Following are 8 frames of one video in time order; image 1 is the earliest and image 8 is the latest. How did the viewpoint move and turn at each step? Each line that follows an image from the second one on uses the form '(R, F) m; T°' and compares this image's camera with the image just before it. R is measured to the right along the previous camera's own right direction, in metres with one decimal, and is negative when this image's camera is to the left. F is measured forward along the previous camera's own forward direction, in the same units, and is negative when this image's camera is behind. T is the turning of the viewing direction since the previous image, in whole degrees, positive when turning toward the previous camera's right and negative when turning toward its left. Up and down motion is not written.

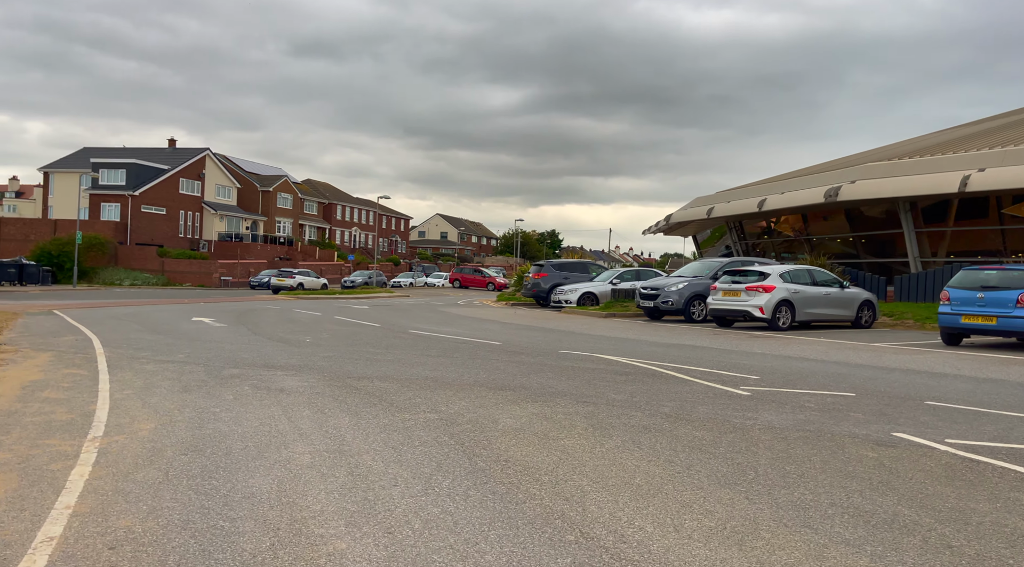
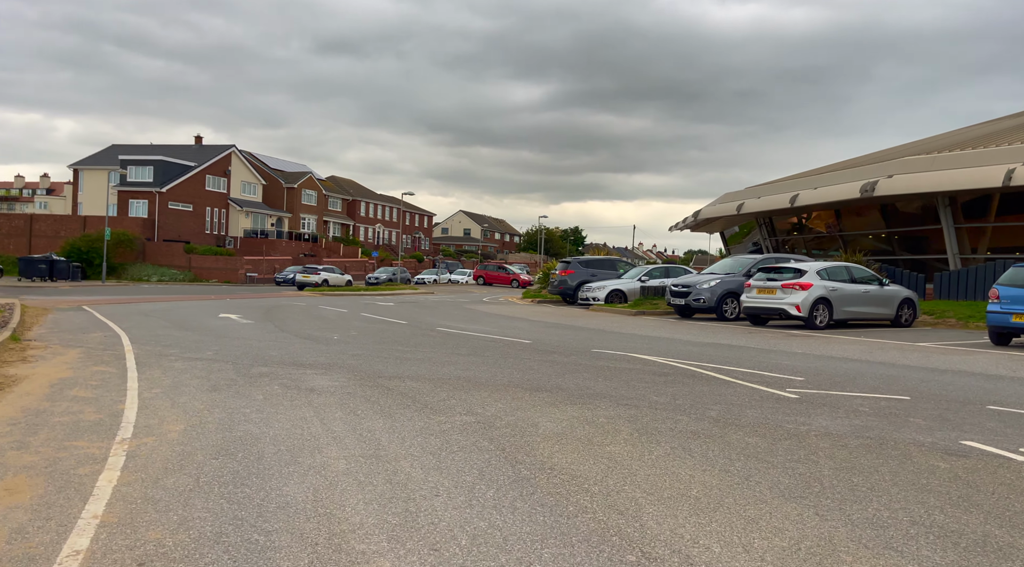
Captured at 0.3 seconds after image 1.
(-0.2, +0.3) m; -2°
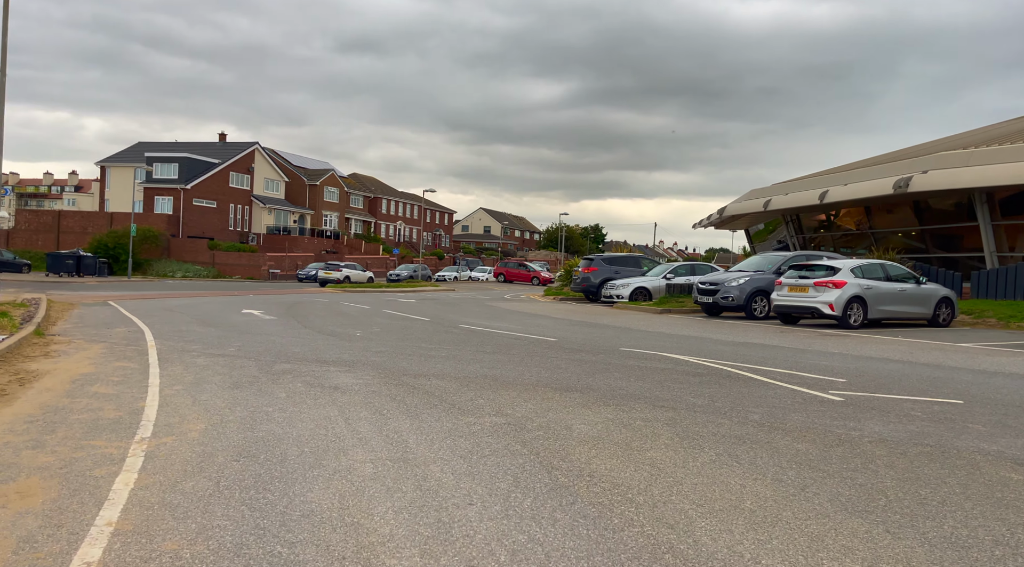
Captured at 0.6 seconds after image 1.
(-0.1, +0.3) m; -2°
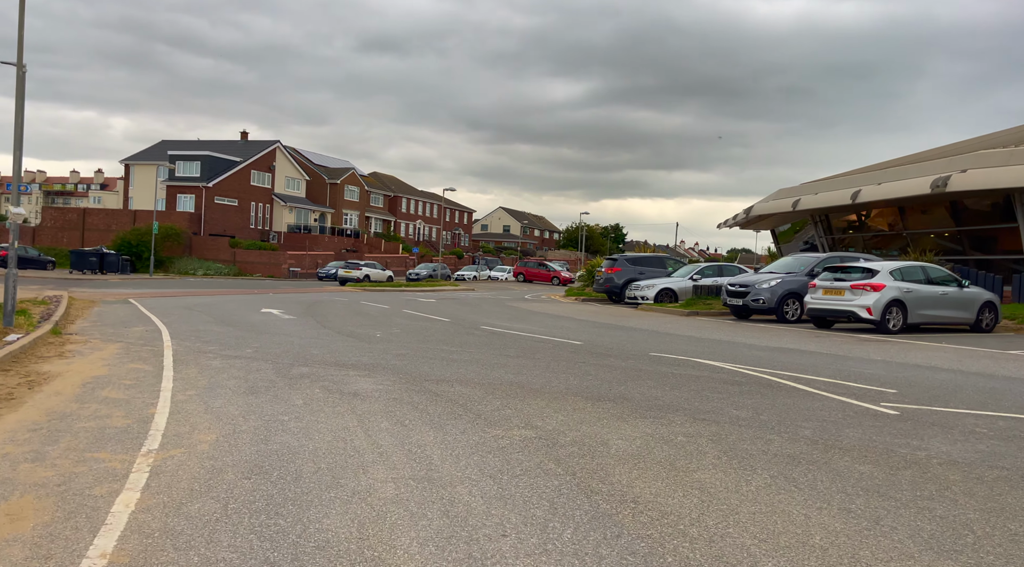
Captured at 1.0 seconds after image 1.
(-0.1, +0.4) m; -1°
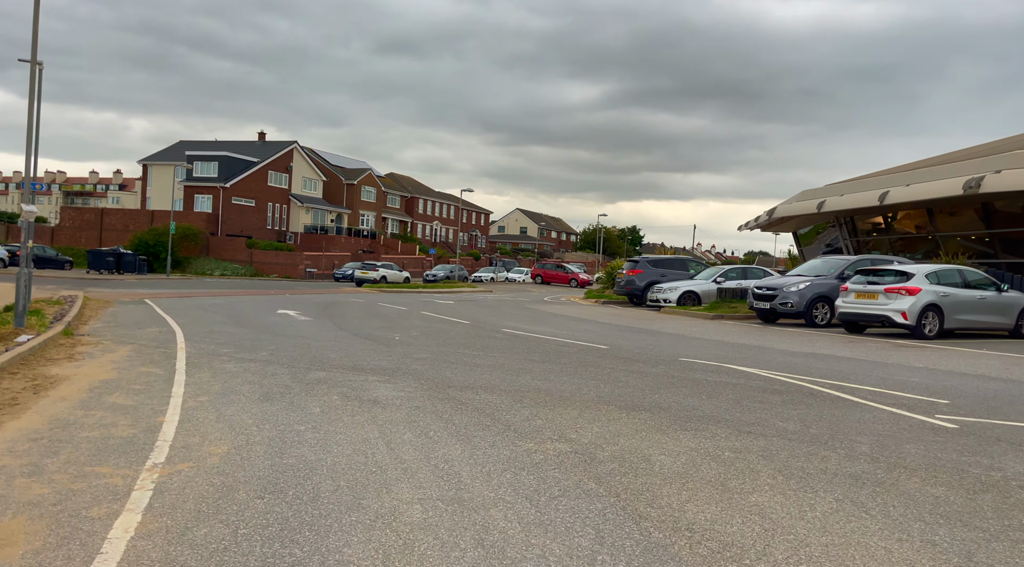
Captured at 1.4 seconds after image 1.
(-0.1, +0.4) m; -1°
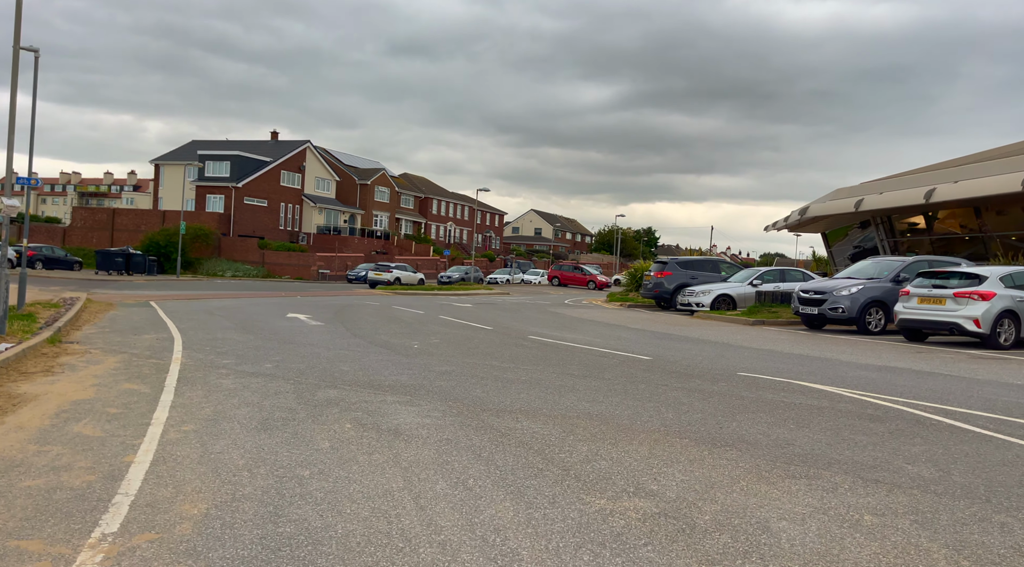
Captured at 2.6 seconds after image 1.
(-0.3, +1.3) m; -1°
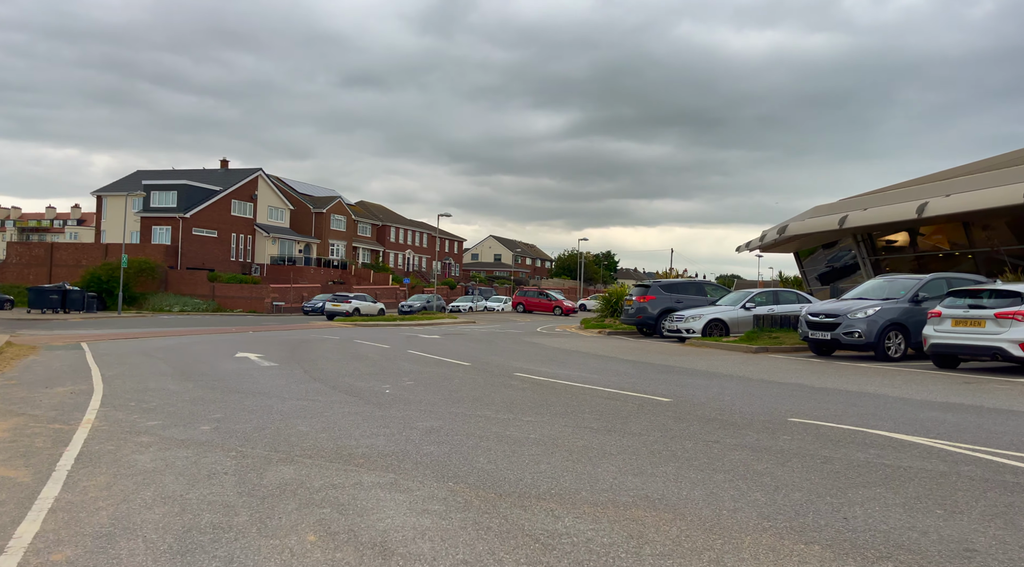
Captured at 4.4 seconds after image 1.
(-0.4, +1.9) m; +3°
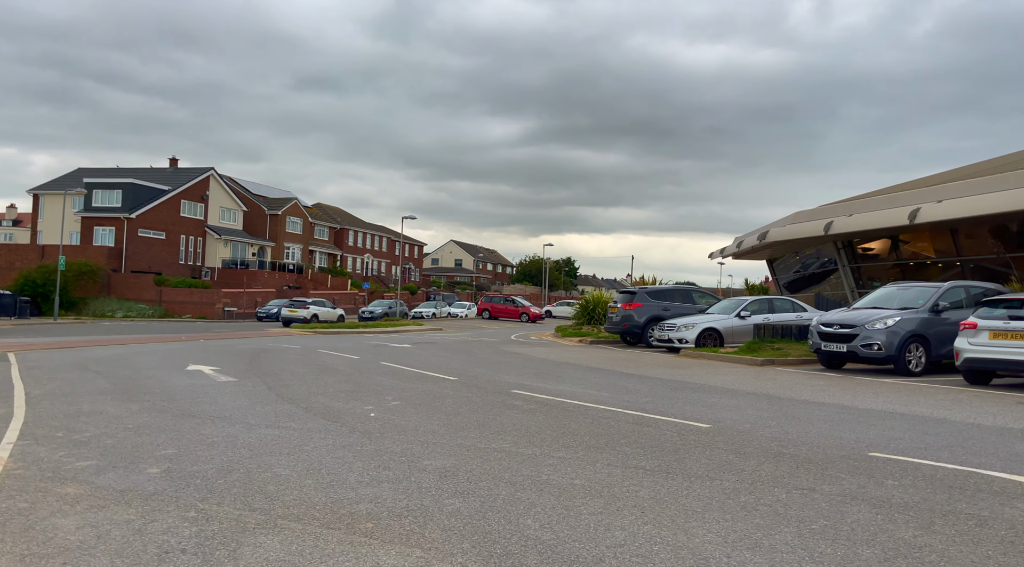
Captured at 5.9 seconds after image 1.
(-0.7, +1.5) m; +3°
